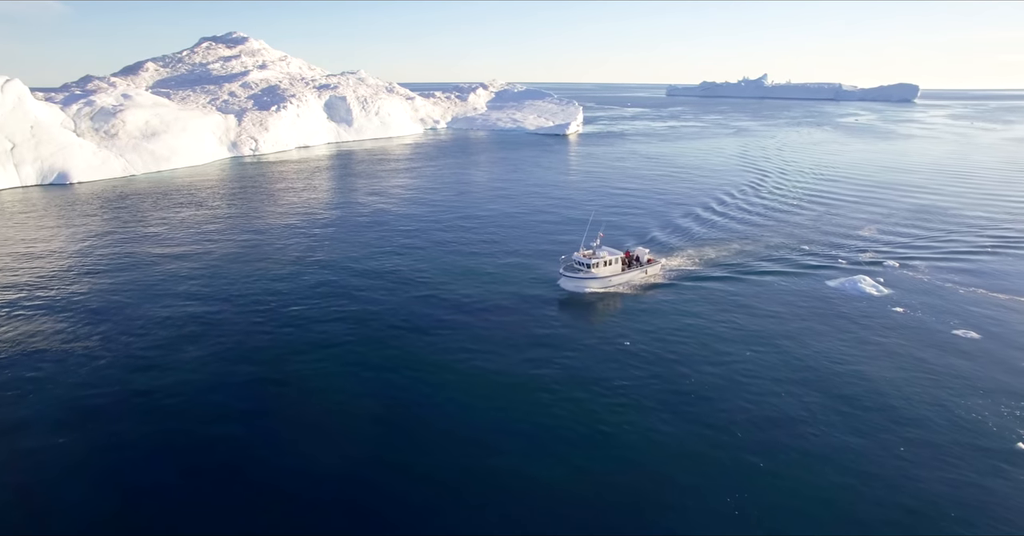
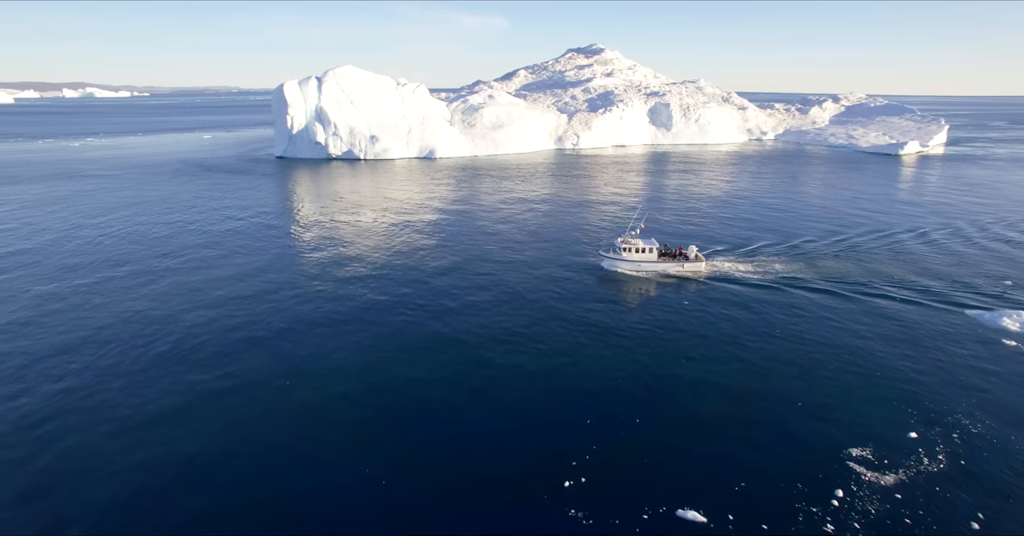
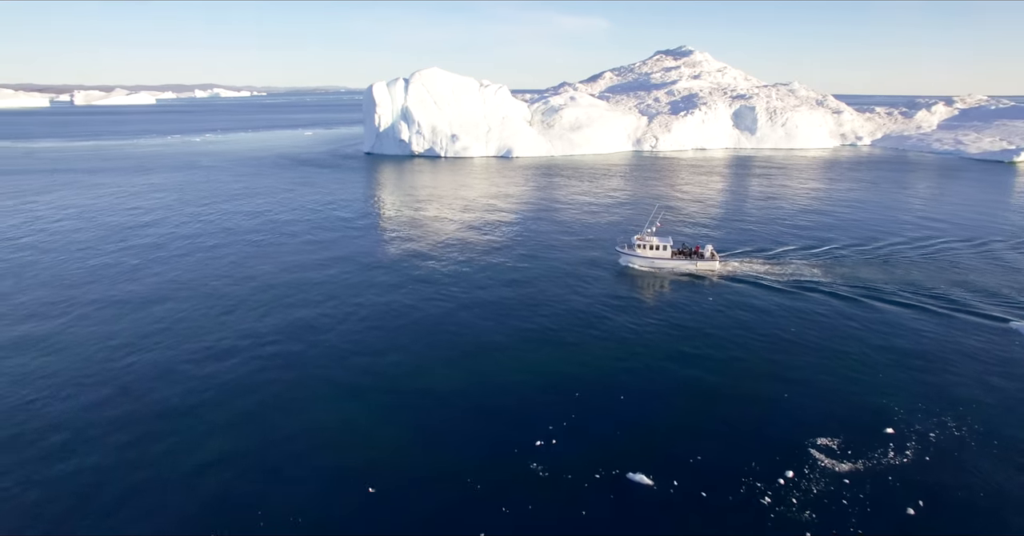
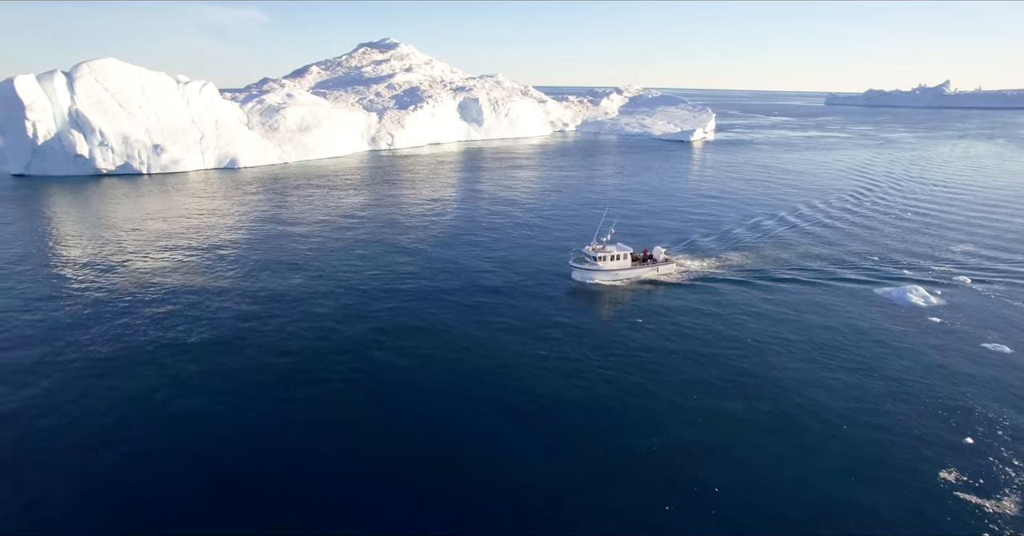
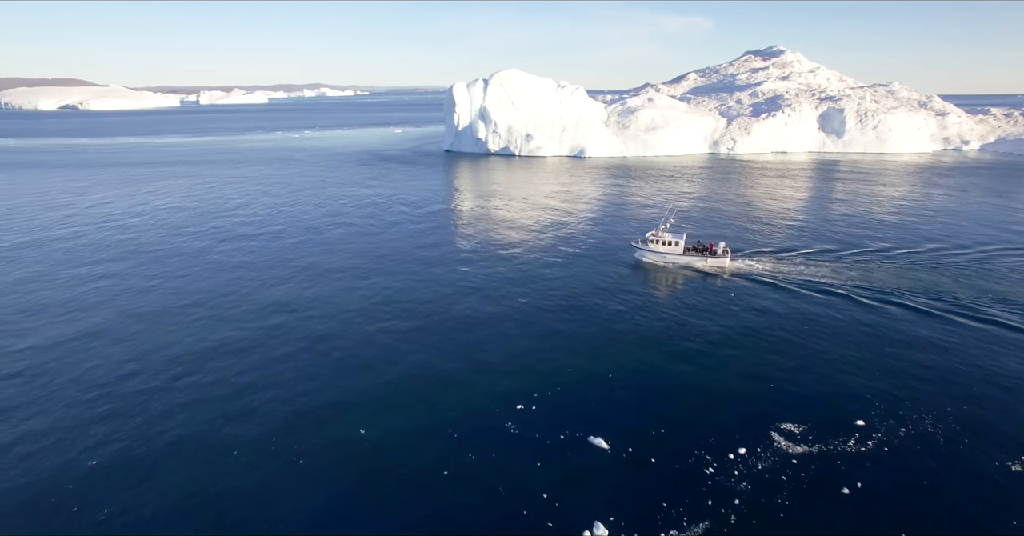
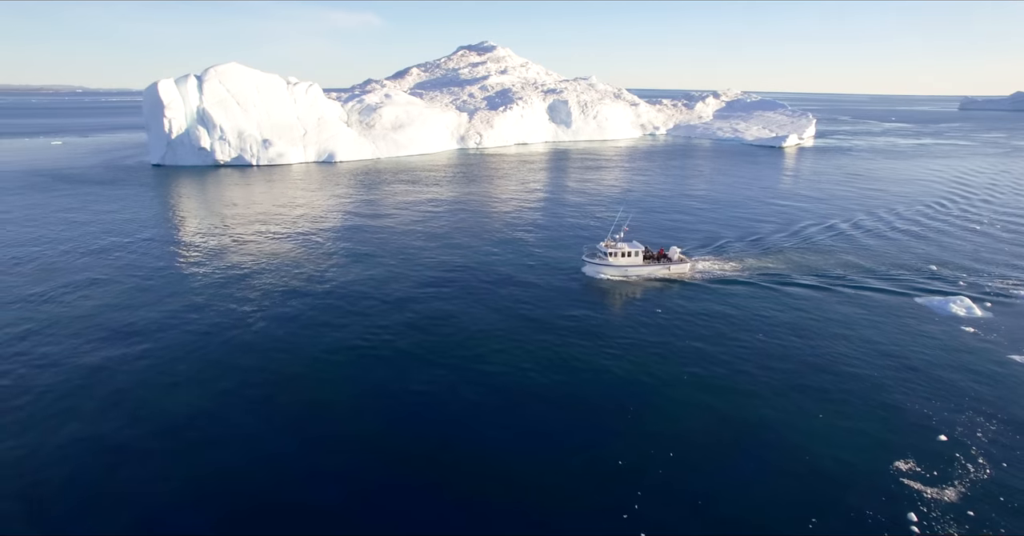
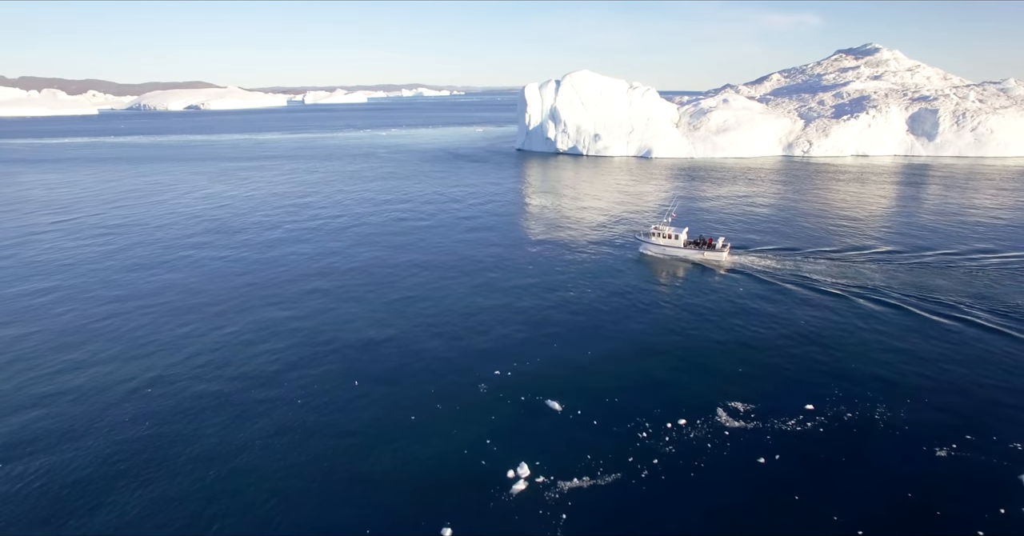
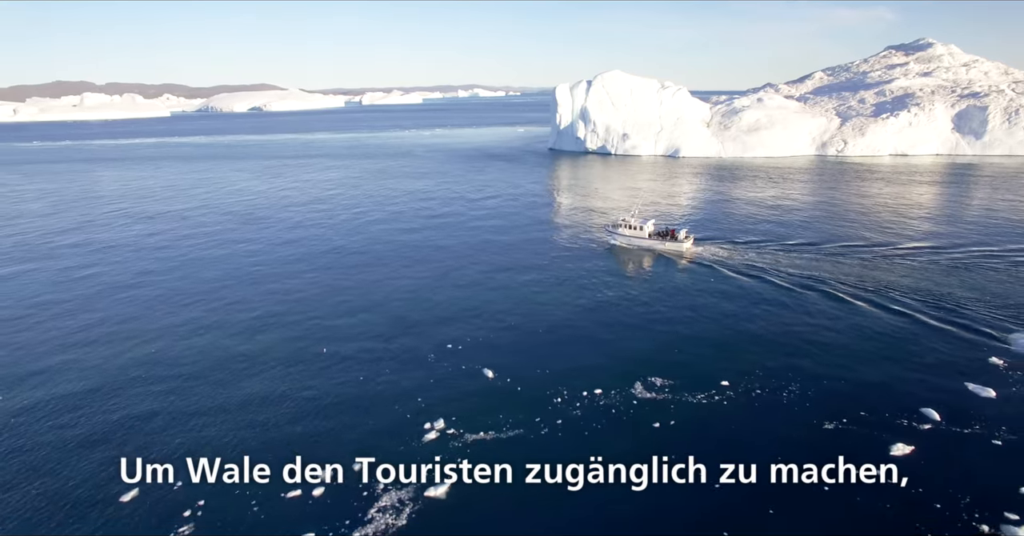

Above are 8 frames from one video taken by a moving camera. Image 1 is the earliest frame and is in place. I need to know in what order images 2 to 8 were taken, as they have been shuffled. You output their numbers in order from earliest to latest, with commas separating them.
4, 6, 2, 3, 5, 7, 8
